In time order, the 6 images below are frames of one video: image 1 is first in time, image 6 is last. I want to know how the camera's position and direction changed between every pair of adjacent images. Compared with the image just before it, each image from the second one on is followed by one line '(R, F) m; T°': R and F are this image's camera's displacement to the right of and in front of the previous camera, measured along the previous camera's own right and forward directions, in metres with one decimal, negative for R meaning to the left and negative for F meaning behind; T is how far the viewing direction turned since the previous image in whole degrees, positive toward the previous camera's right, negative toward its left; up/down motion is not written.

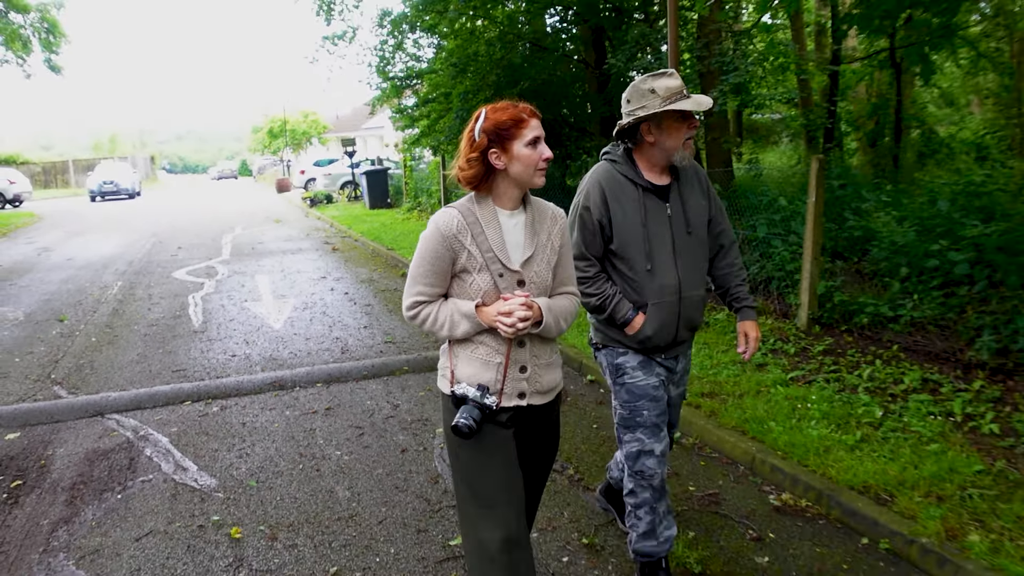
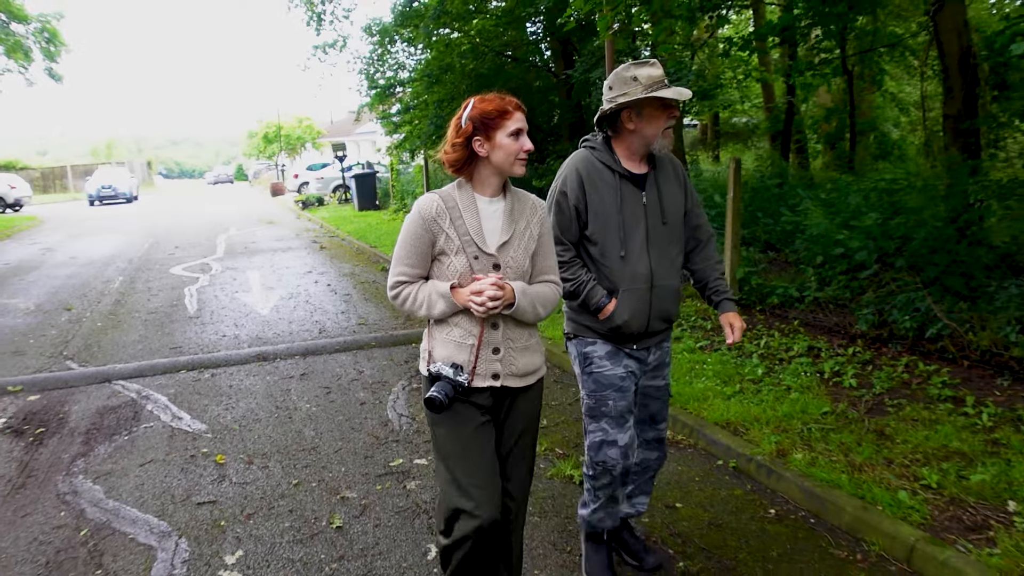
(+0.3, -0.7) m; 0°
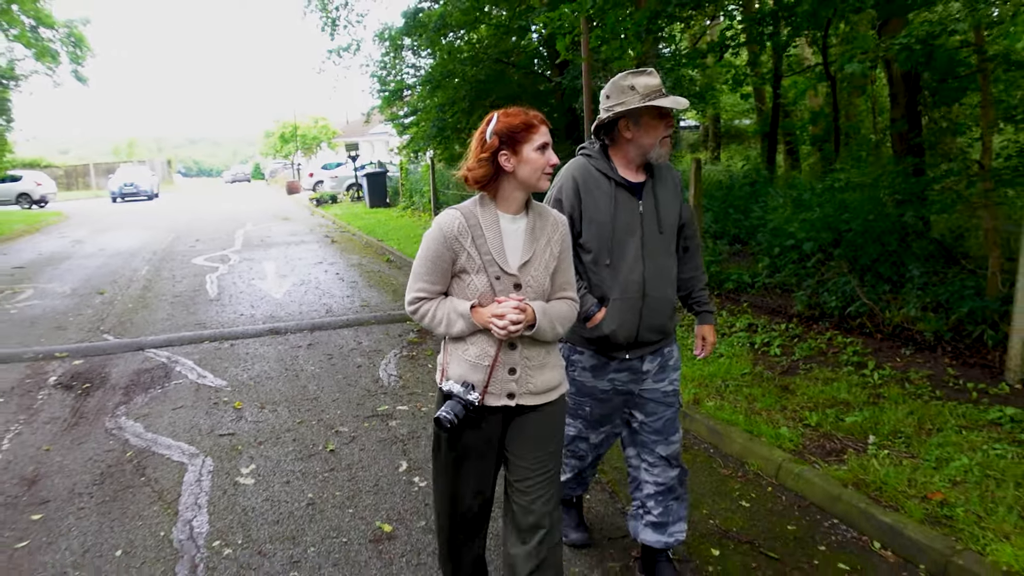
(+0.2, -0.7) m; -1°
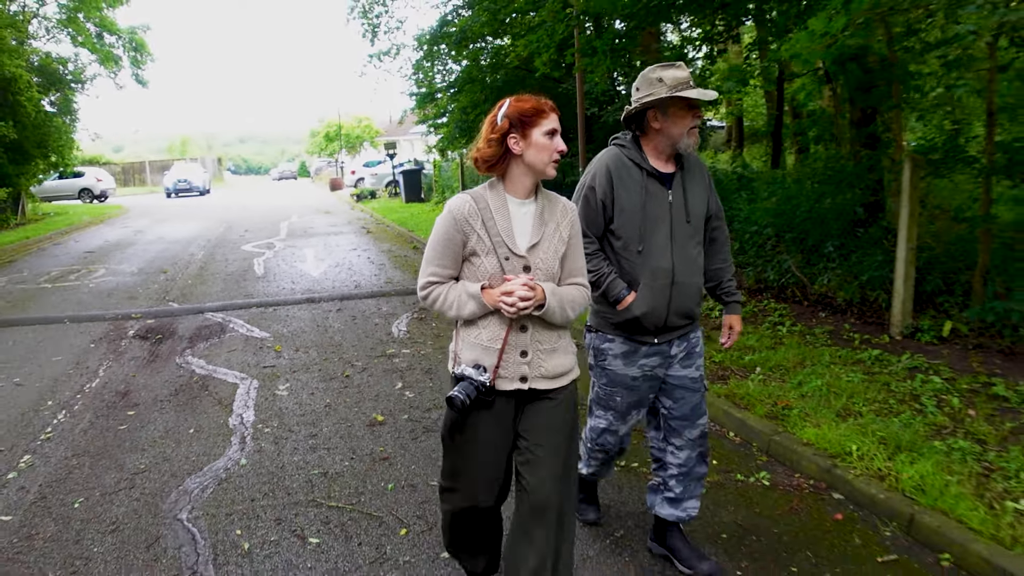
(+0.4, -1.1) m; -3°
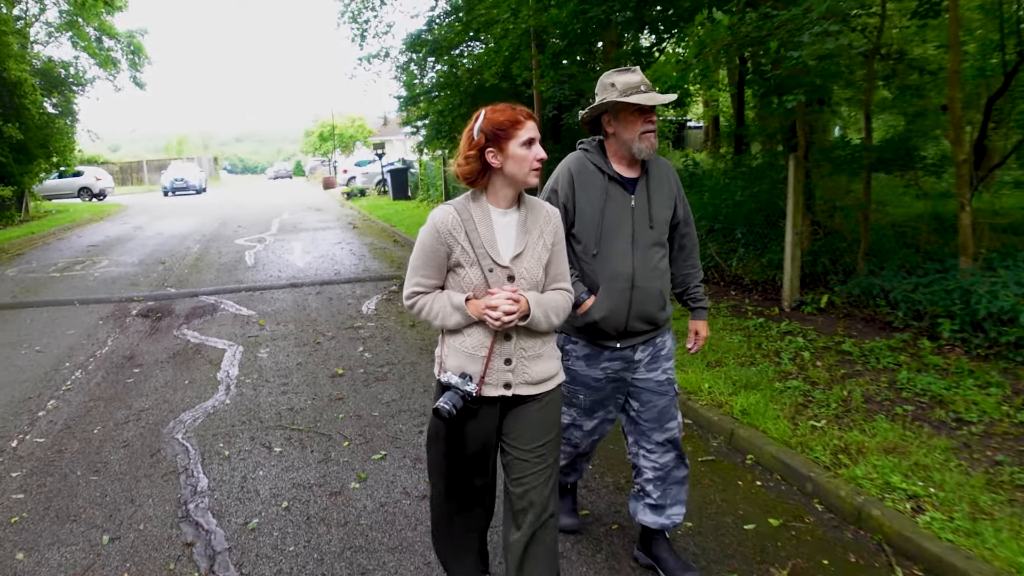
(+0.4, -0.9) m; 0°
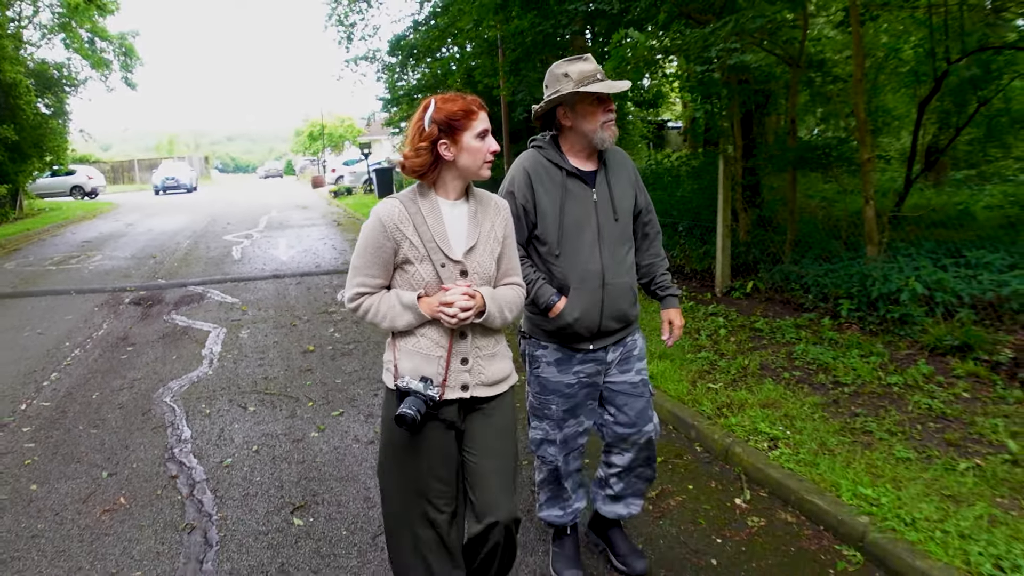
(+0.3, -0.7) m; 0°
